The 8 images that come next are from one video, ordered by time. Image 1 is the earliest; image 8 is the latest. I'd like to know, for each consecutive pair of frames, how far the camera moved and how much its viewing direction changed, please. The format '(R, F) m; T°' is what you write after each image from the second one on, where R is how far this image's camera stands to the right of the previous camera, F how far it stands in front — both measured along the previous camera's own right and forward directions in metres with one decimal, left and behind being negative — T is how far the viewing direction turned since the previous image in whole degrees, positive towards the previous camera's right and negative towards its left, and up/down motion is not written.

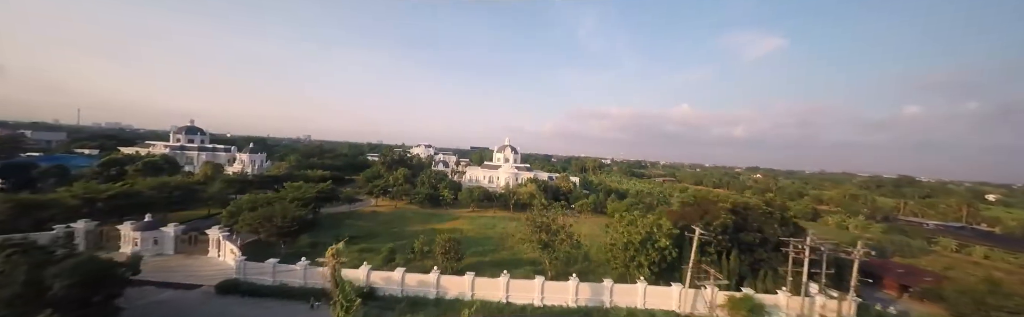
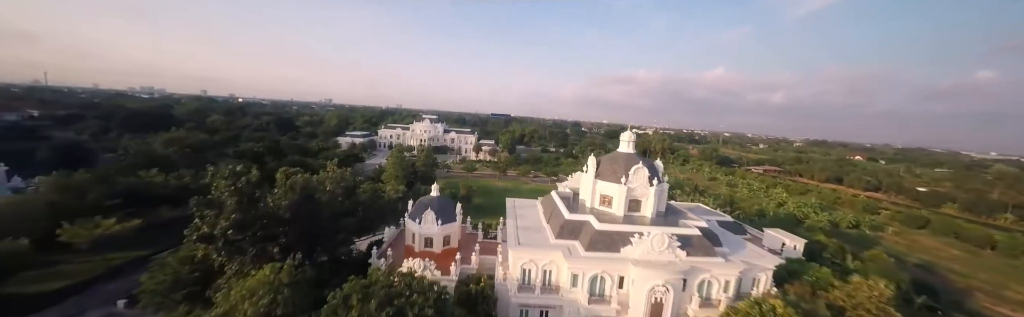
(-7.8, +41.6) m; -4°
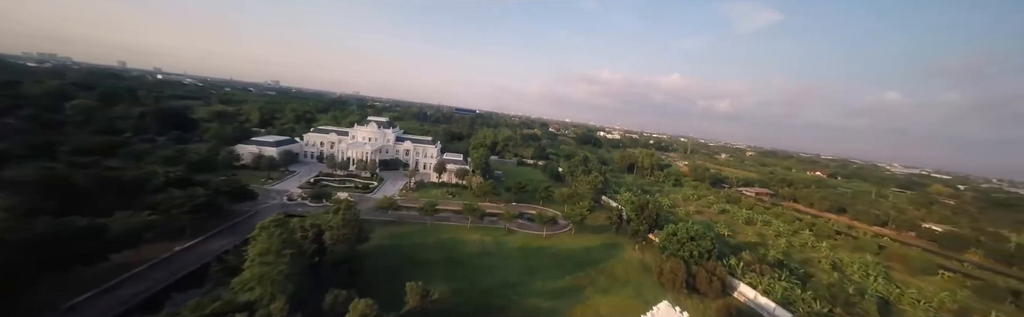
(-2.4, +18.9) m; +7°
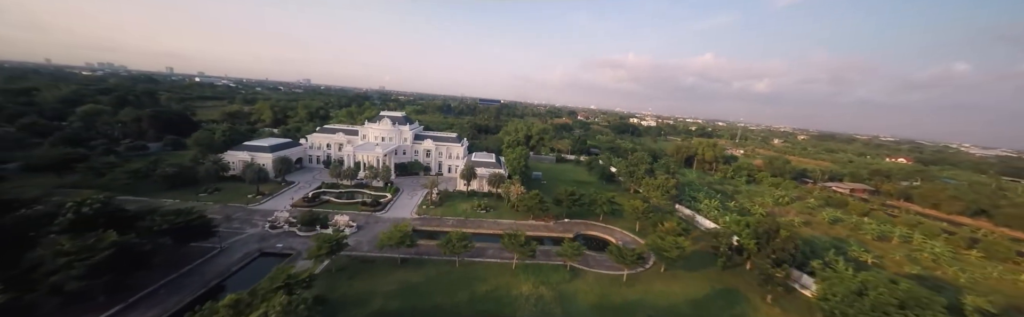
(-3.5, +12.7) m; -5°
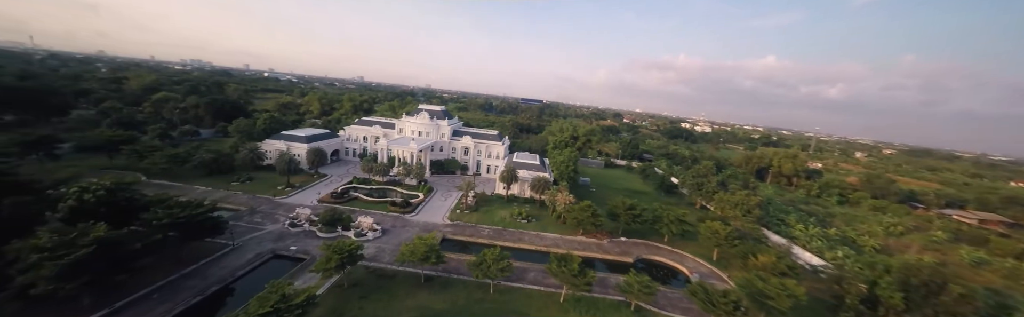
(-1.3, +5.5) m; -7°
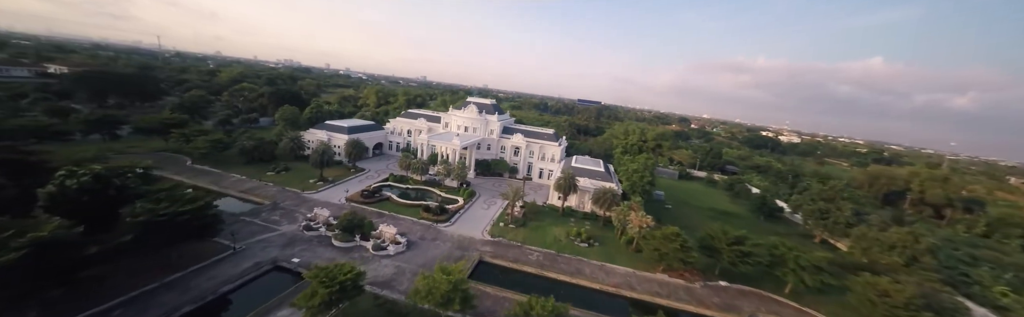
(-0.9, +6.9) m; -9°
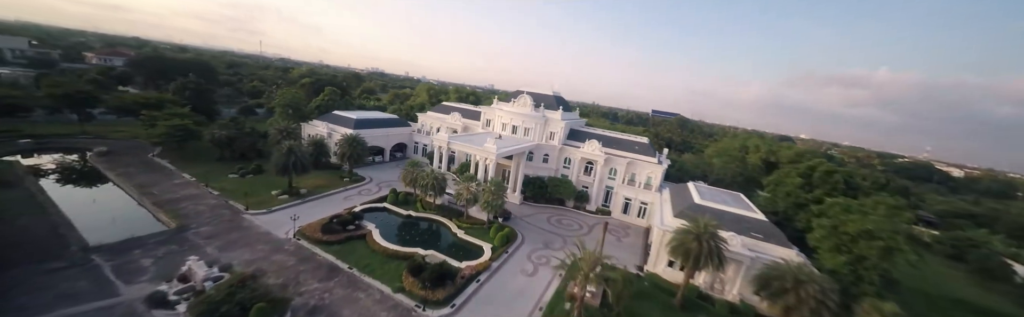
(-0.7, +14.2) m; -12°
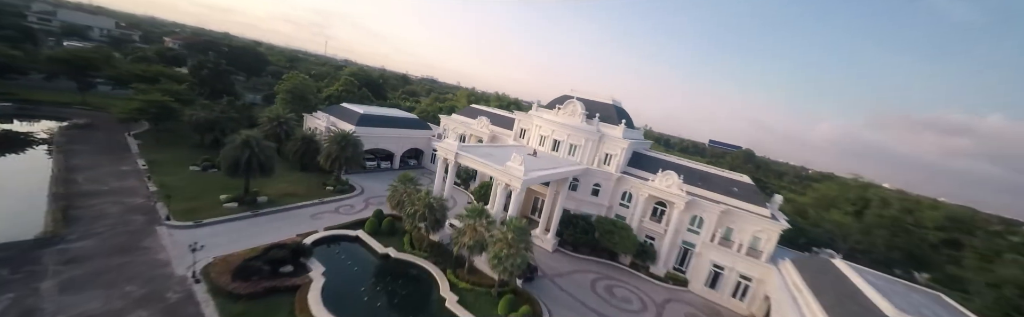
(+0.1, +7.2) m; -8°
